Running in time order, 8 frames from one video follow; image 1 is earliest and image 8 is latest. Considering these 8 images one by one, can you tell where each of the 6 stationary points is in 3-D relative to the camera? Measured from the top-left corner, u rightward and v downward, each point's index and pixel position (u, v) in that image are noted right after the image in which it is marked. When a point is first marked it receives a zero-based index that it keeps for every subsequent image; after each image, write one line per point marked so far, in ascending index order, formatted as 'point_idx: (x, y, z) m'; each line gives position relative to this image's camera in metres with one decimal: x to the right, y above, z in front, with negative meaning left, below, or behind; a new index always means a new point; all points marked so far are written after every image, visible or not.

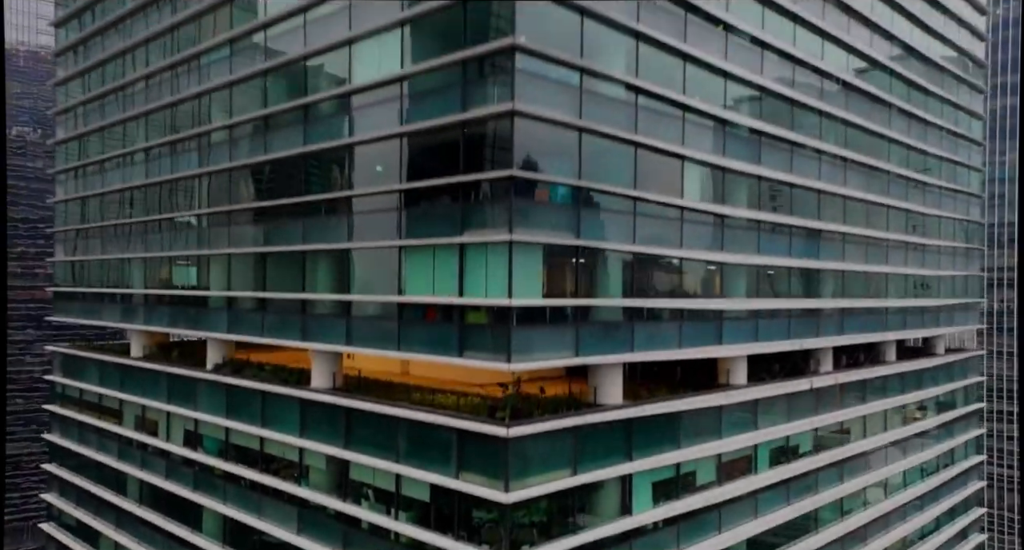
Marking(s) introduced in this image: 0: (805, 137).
0: (+5.5, +2.6, +15.5) m
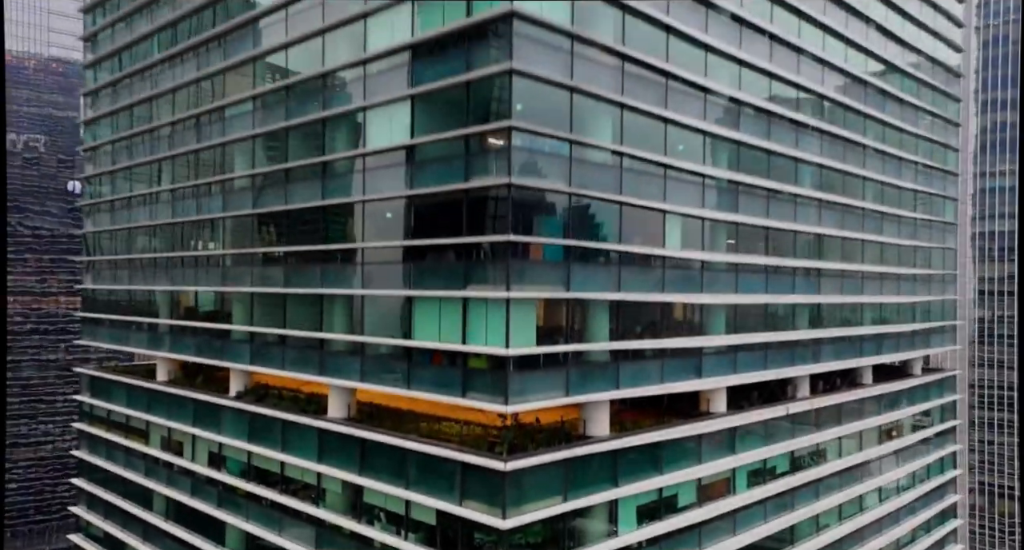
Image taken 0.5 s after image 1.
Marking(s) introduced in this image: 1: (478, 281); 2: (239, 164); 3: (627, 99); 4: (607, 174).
0: (+5.5, +1.9, +16.8) m
1: (-0.5, -0.1, +11.8) m
2: (-5.4, +2.2, +16.4) m
3: (+1.8, +2.8, +13.0) m
4: (+1.5, +1.6, +12.8) m
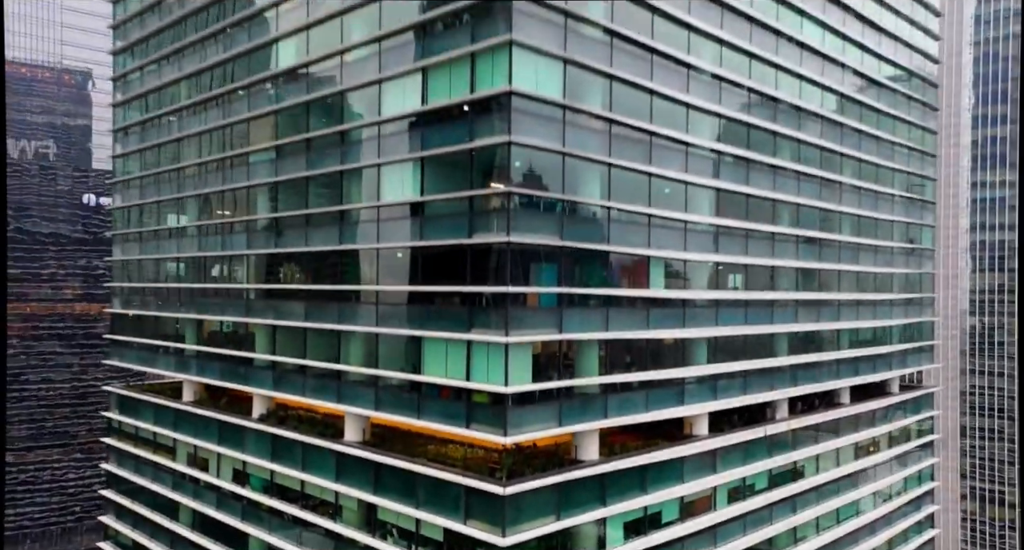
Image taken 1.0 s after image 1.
0: (+5.5, +1.2, +18.2) m
1: (-0.5, -0.8, +13.2) m
2: (-5.4, +1.5, +17.9) m
3: (+1.8, +2.0, +14.5) m
4: (+1.5, +0.9, +14.2) m
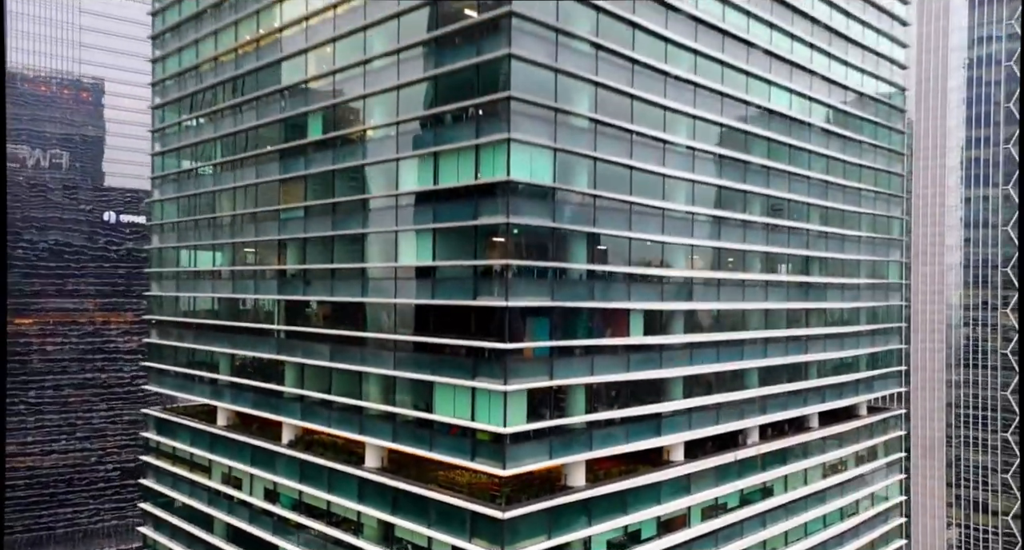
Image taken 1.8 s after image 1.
0: (+5.5, +0.1, +20.5) m
1: (-0.6, -1.9, +15.6) m
2: (-5.4, +0.4, +20.3) m
3: (+1.8, +1.0, +16.8) m
4: (+1.4, -0.2, +16.6) m
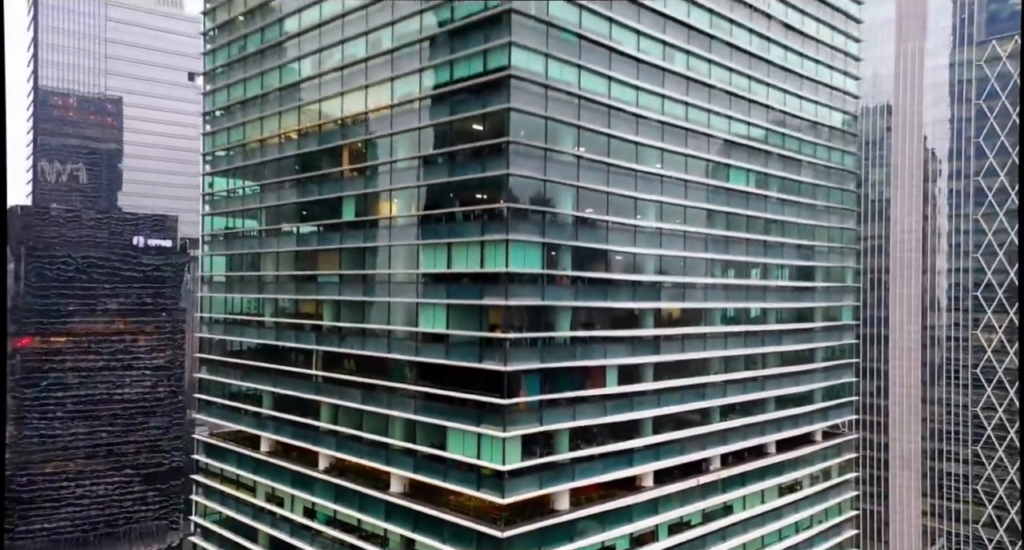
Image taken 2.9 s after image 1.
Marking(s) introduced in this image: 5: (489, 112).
0: (+5.5, -1.5, +24.5) m
1: (-0.6, -3.5, +19.6) m
2: (-5.5, -1.2, +24.3) m
3: (+1.7, -0.7, +20.8) m
4: (+1.4, -1.8, +20.6) m
5: (-0.6, +3.9, +19.8) m
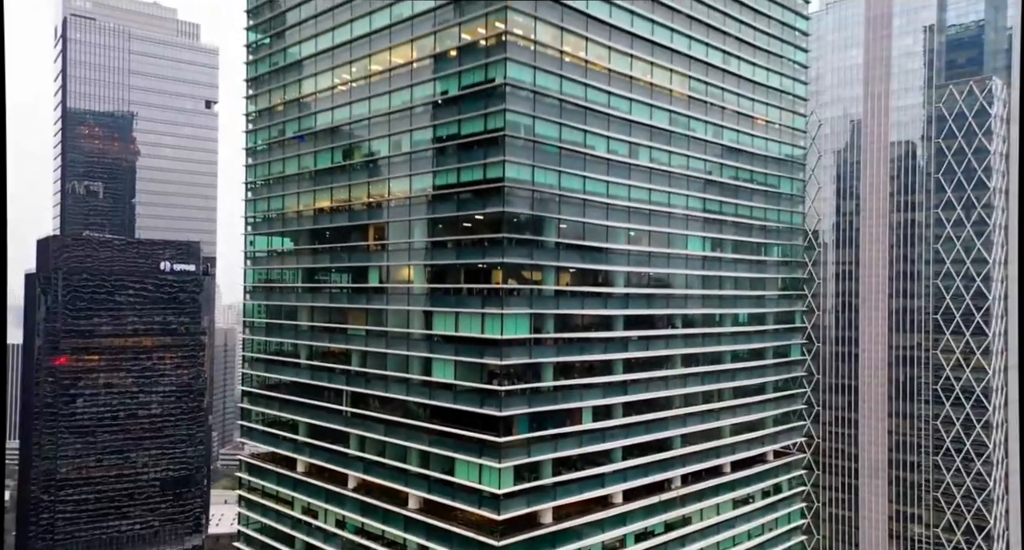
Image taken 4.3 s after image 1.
0: (+5.3, -3.5, +29.8) m
1: (-0.8, -5.5, +24.9) m
2: (-5.6, -3.1, +29.6) m
3: (+1.6, -2.6, +26.1) m
4: (+1.2, -3.8, +25.8) m
5: (-0.8, +2.0, +25.0) m
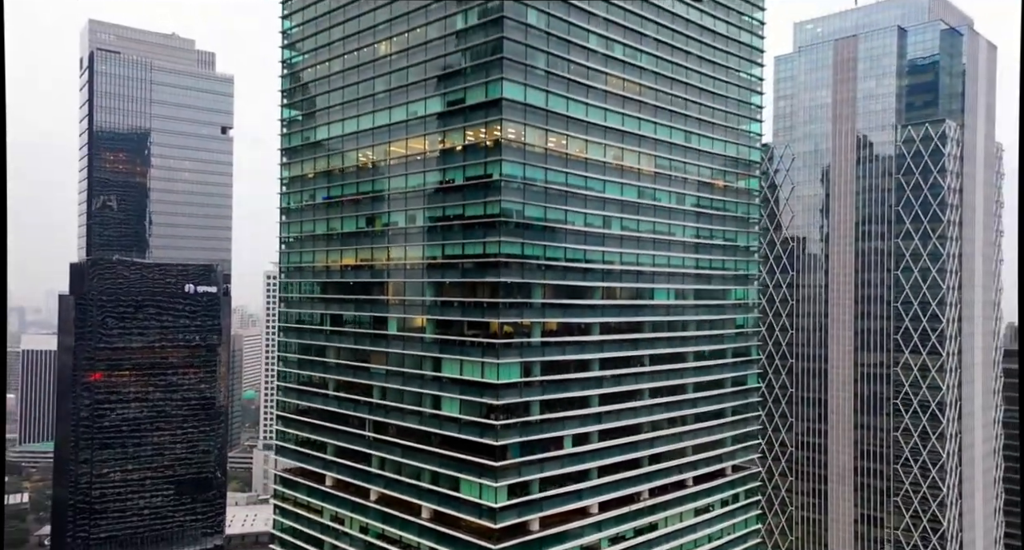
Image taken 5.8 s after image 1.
0: (+5.1, -5.5, +35.7) m
1: (-1.0, -7.5, +30.8) m
2: (-5.8, -5.2, +35.5) m
3: (+1.3, -4.7, +32.0) m
4: (+1.0, -5.9, +31.8) m
5: (-1.0, -0.1, +30.9) m
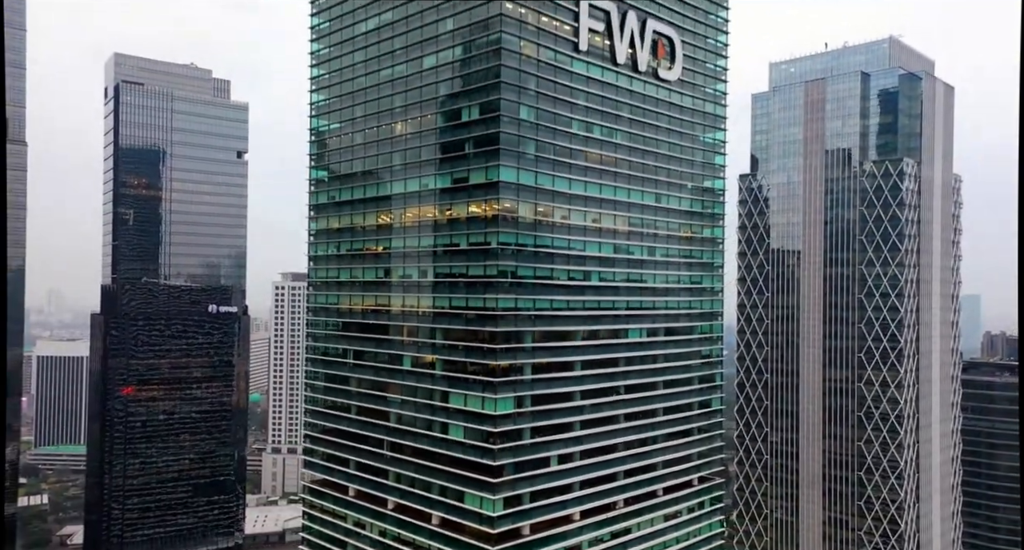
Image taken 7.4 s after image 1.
0: (+4.8, -7.8, +42.2) m
1: (-1.2, -9.8, +37.3) m
2: (-6.1, -7.5, +42.0) m
3: (+1.1, -6.9, +38.5) m
4: (+0.8, -8.1, +38.3) m
5: (-1.2, -2.4, +37.4) m
